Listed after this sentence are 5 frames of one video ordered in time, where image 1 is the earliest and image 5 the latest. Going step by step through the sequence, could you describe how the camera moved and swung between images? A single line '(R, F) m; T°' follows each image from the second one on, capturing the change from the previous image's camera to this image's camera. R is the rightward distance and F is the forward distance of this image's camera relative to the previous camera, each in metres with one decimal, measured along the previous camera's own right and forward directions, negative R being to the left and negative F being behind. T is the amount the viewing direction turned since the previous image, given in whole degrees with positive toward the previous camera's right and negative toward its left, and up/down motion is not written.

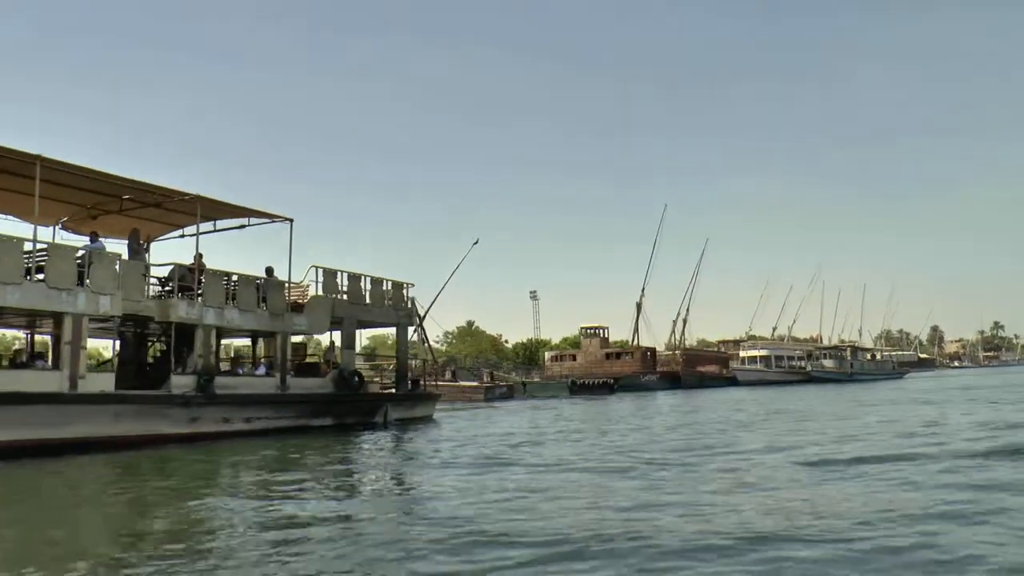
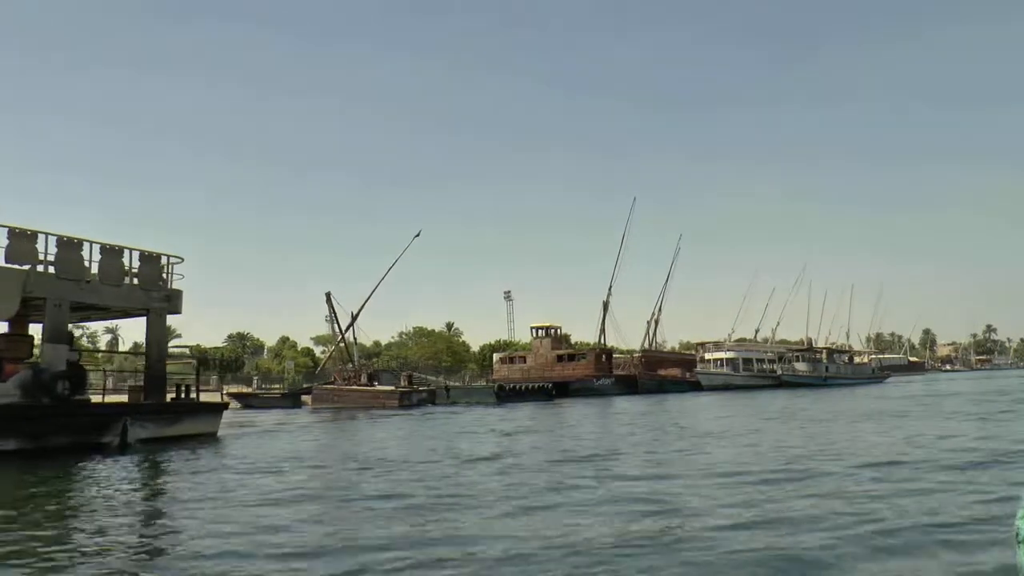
(+3.6, +4.9) m; 0°
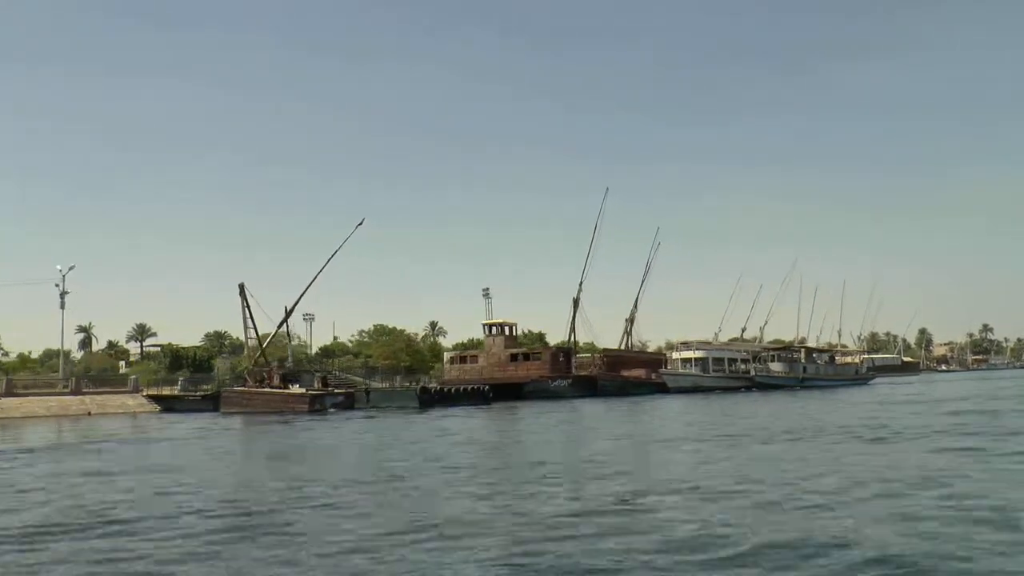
(+3.2, +4.1) m; 0°
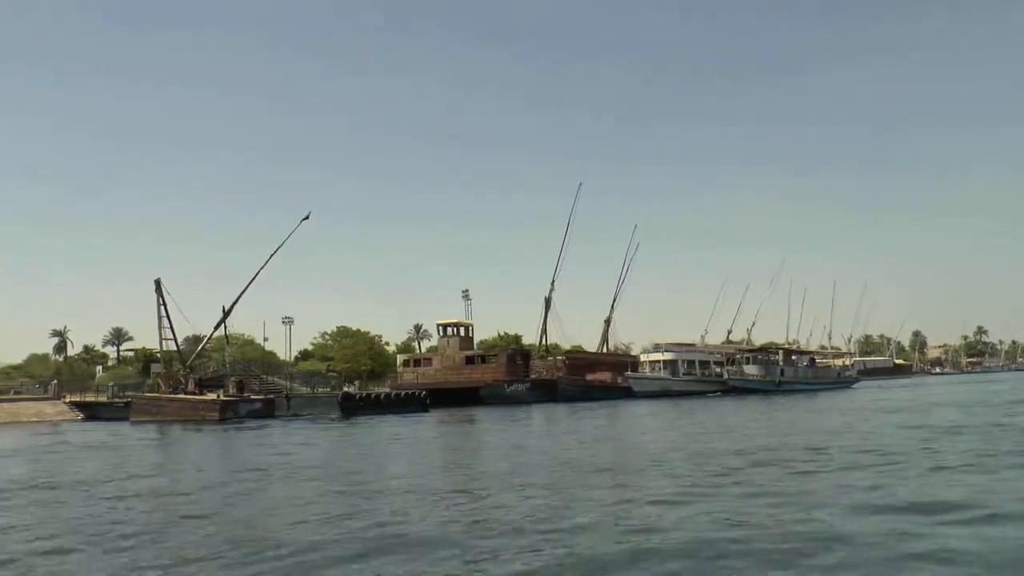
(+2.6, +3.1) m; 0°
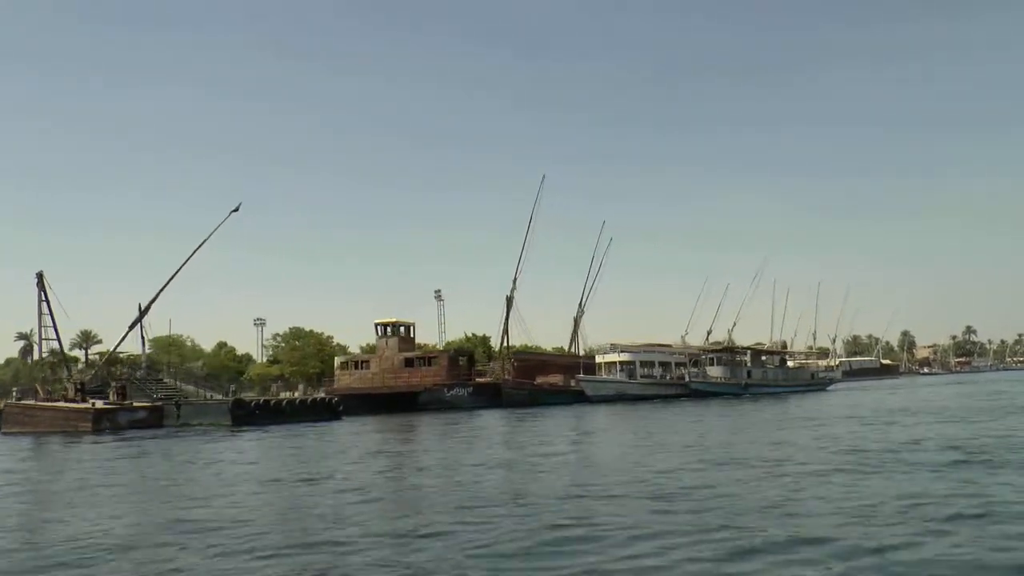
(+3.1, +3.2) m; 0°
